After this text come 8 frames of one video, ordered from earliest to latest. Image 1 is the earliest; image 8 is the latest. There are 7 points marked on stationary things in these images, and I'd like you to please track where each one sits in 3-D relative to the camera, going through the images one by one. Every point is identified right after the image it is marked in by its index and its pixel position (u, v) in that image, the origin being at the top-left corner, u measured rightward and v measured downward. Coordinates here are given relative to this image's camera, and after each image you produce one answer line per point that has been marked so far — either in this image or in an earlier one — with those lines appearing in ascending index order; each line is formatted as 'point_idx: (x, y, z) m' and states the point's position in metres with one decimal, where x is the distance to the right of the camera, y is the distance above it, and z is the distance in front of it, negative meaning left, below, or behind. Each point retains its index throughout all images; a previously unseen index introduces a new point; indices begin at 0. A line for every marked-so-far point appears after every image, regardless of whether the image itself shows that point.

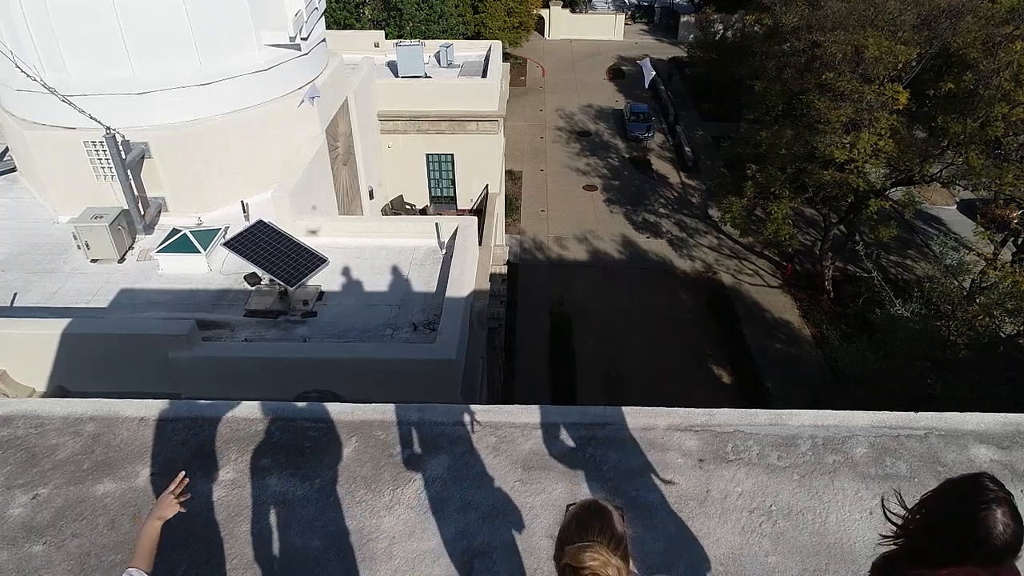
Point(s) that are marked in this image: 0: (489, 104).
0: (-0.6, +4.5, +17.7) m
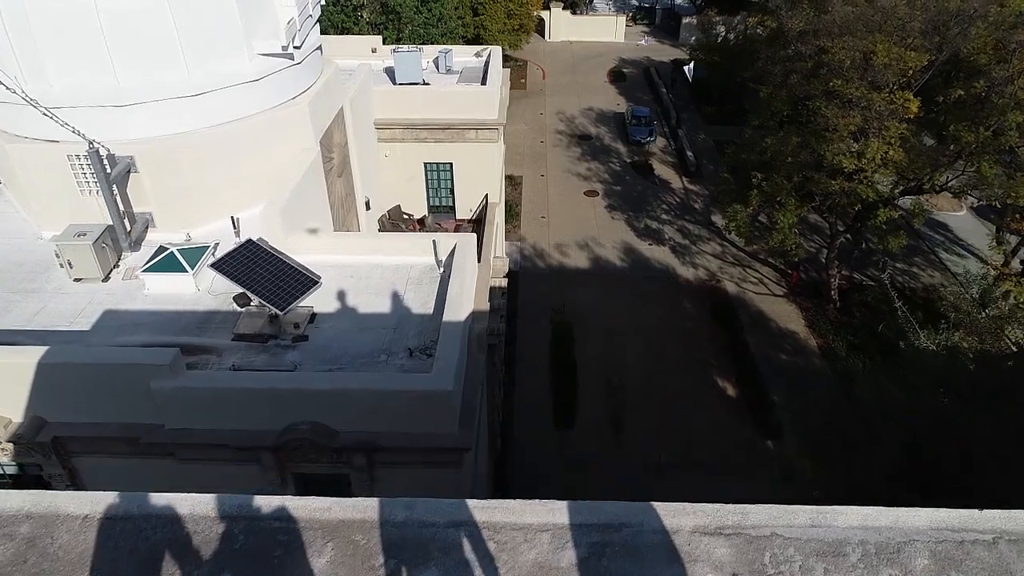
0: (-0.6, +4.2, +17.2) m
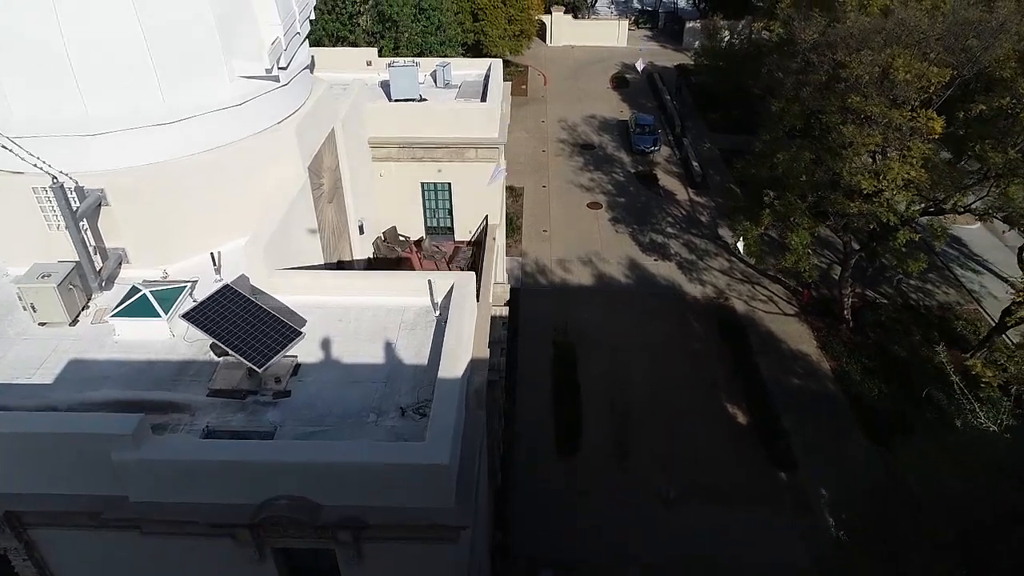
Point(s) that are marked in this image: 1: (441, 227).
0: (-0.5, +3.6, +16.4) m
1: (-1.8, +1.5, +17.8) m
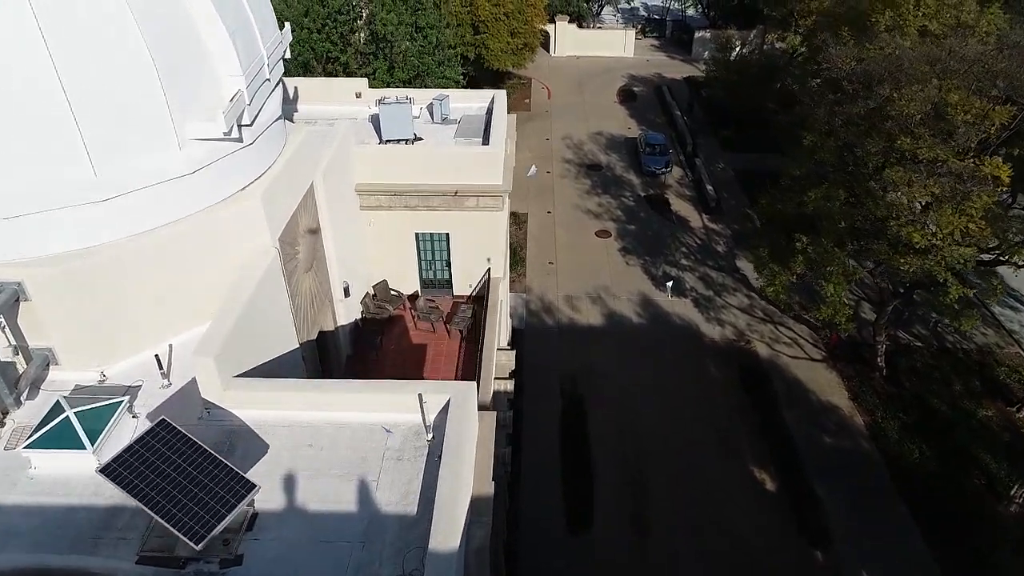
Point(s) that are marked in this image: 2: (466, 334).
0: (-0.4, +2.2, +14.5) m
1: (-1.6, +0.2, +15.9) m
2: (-1.0, -1.0, +14.9) m
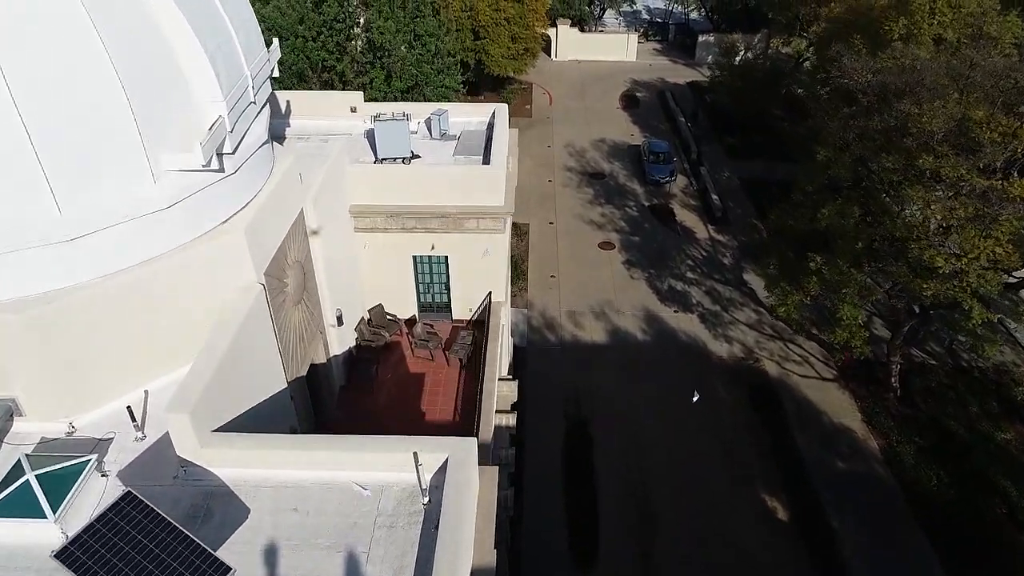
0: (-0.4, +1.7, +13.7) m
1: (-1.6, -0.3, +15.2) m
2: (-0.9, -1.5, +14.2) m
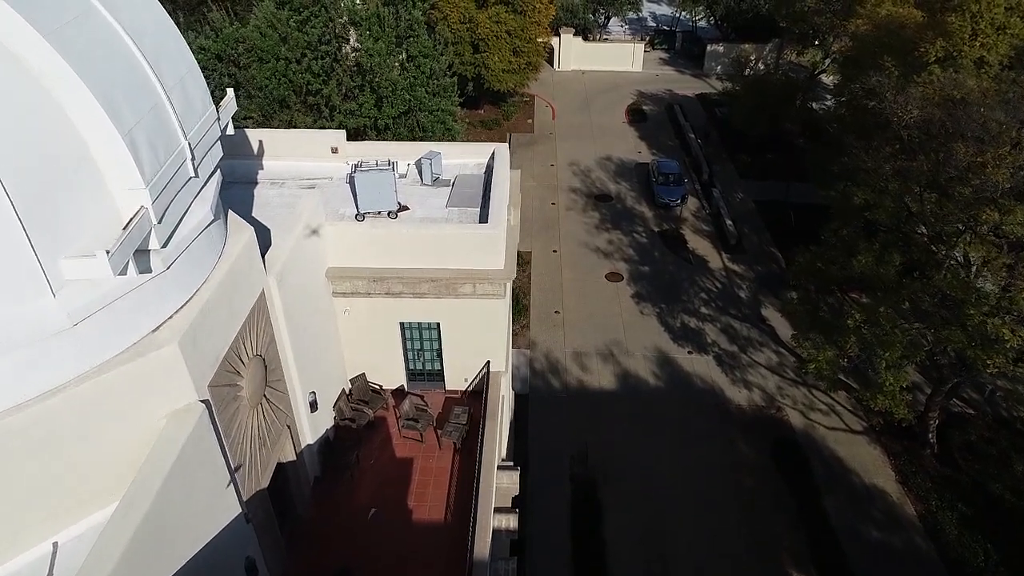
0: (-0.3, +0.5, +11.9) m
1: (-1.6, -1.6, +13.4) m
2: (-0.9, -2.7, +12.4) m
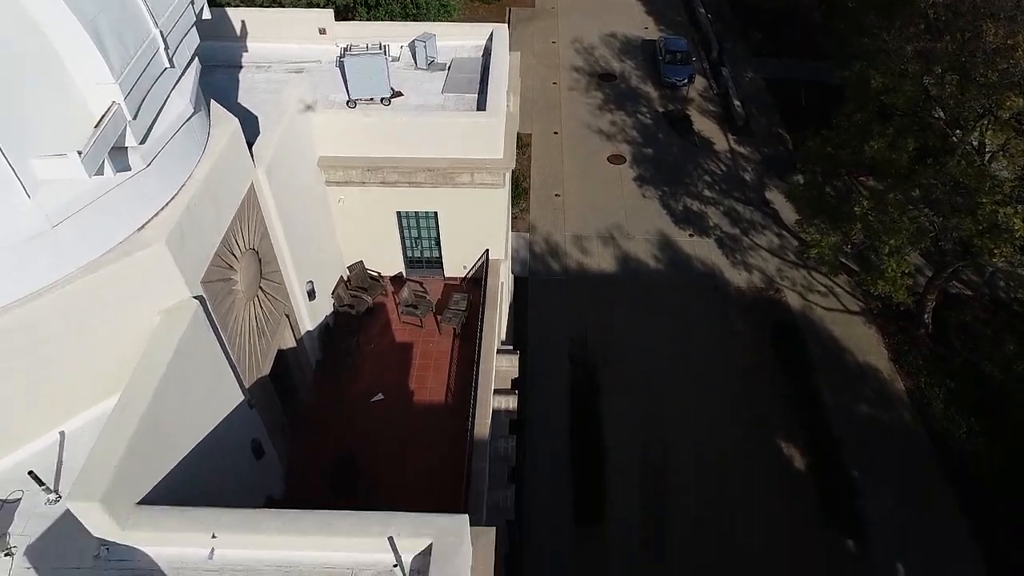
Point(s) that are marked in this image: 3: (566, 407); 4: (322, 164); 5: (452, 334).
0: (-0.4, +2.3, +11.6) m
1: (-1.6, +0.5, +13.4) m
2: (-0.9, -0.8, +12.6) m
3: (+1.3, -3.0, +17.8) m
4: (-3.1, +2.0, +11.7) m
5: (-1.1, -0.9, +12.7) m
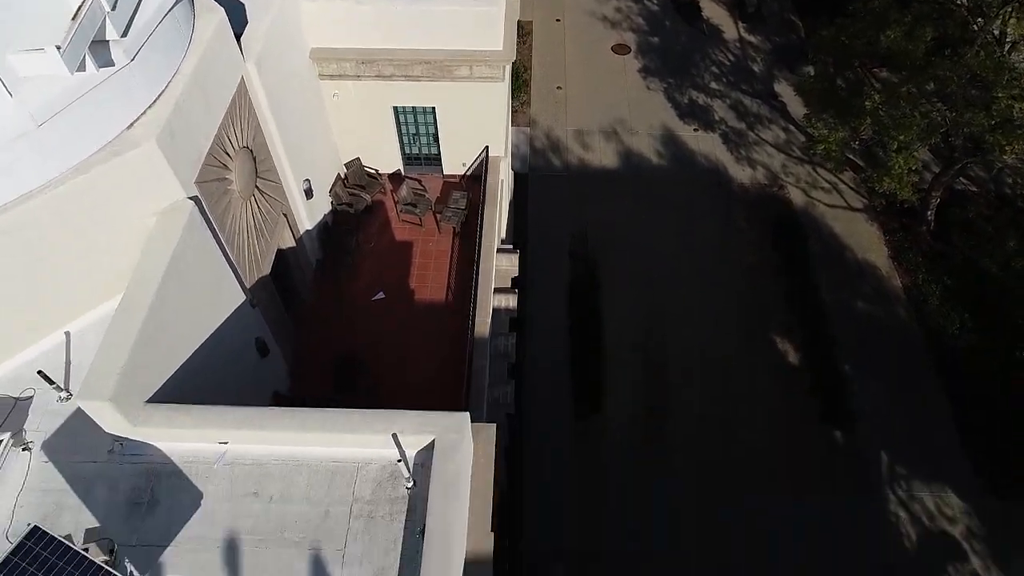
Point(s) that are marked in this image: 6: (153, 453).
0: (-0.4, +3.9, +11.1) m
1: (-1.6, +2.3, +13.1) m
2: (-0.9, +1.0, +12.5) m
3: (+1.3, -0.4, +18.0) m
4: (-3.1, +3.6, +11.2) m
5: (-1.1, +0.9, +12.6) m
6: (-3.3, -1.6, +6.7) m
